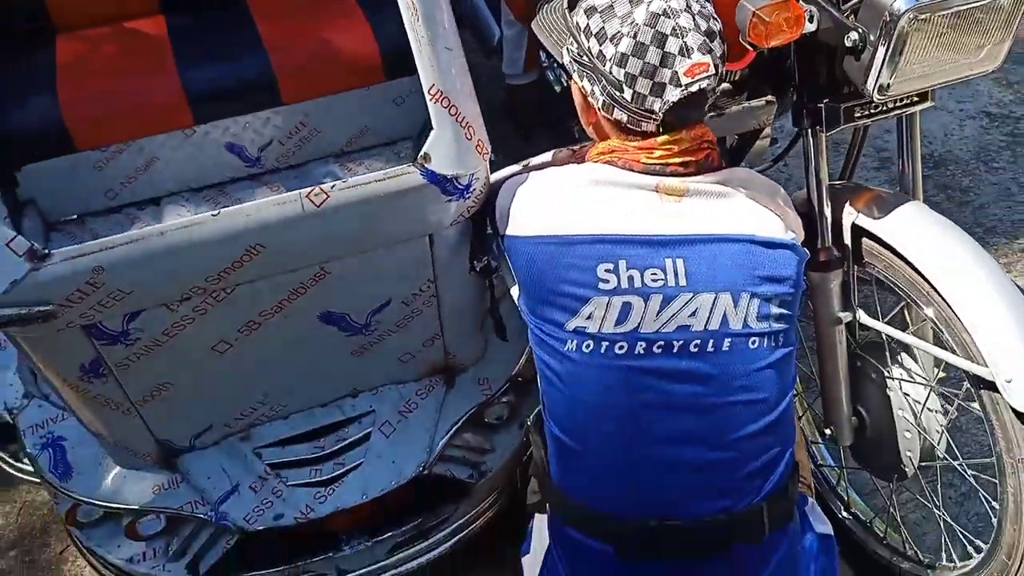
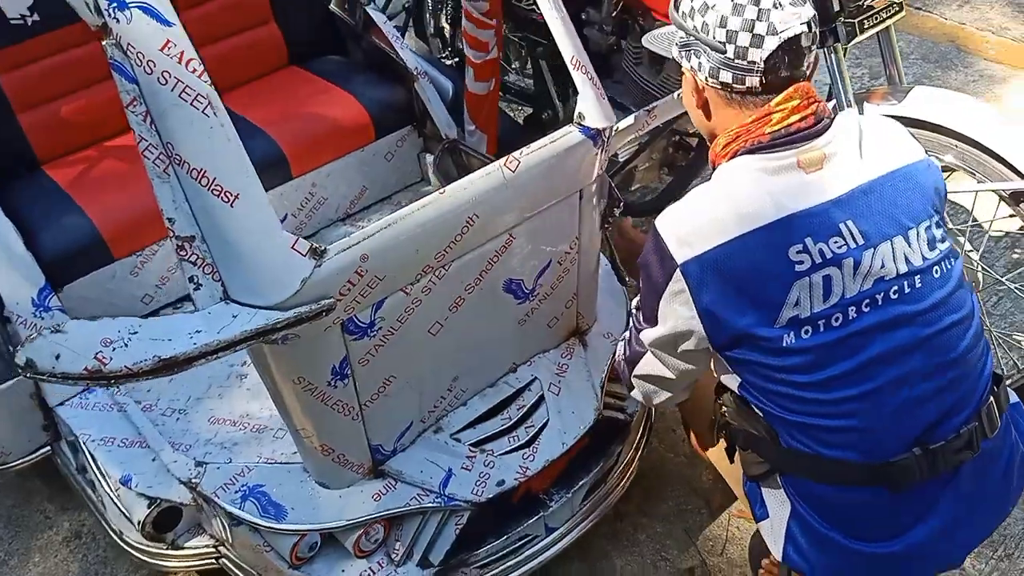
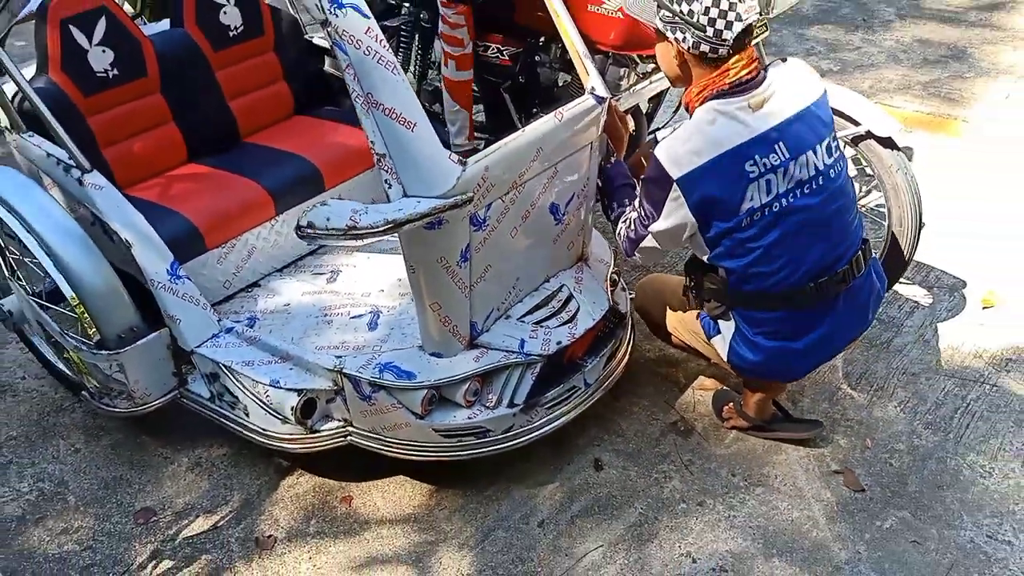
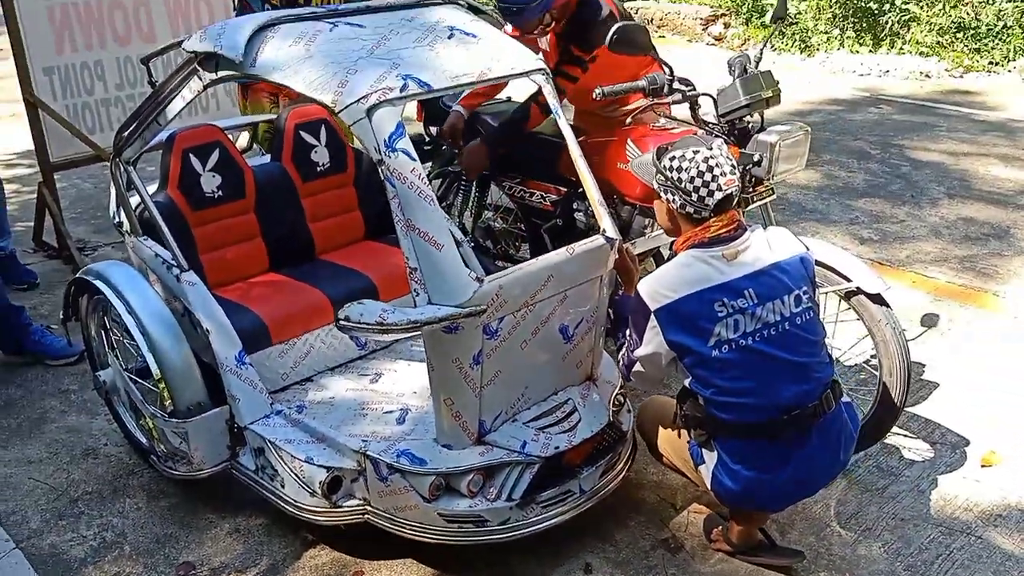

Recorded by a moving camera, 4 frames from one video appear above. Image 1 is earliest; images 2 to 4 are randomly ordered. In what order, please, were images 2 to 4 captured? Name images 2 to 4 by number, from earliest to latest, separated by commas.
2, 3, 4
